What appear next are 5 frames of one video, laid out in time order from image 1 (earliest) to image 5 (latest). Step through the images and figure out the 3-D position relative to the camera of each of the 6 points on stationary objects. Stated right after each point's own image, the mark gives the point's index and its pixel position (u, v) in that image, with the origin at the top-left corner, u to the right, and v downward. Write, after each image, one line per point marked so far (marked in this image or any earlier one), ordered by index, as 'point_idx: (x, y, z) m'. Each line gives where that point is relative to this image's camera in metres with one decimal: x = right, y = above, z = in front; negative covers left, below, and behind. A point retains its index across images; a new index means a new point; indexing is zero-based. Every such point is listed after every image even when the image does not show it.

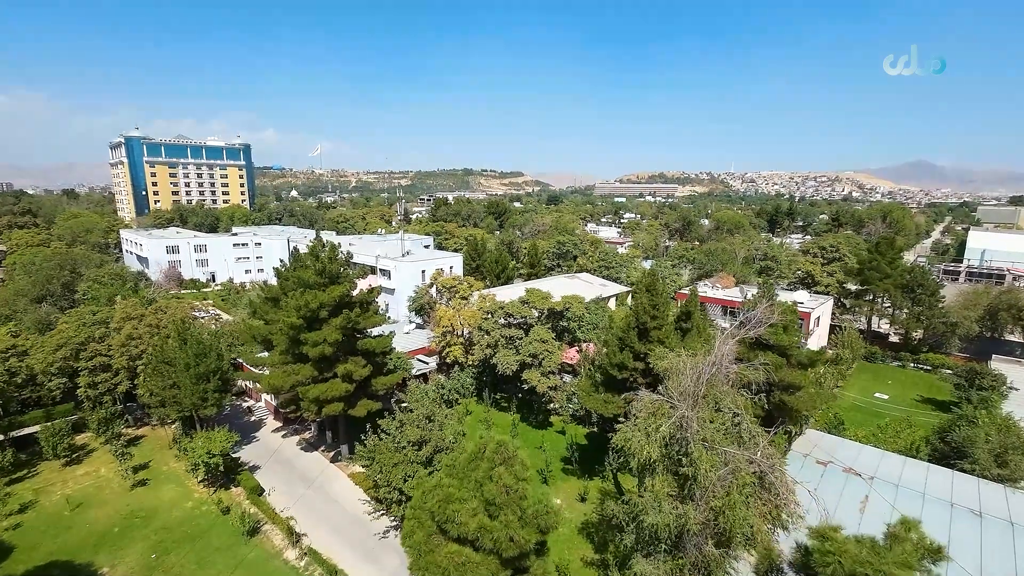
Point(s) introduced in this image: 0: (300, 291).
0: (-7.5, -0.1, +16.9) m
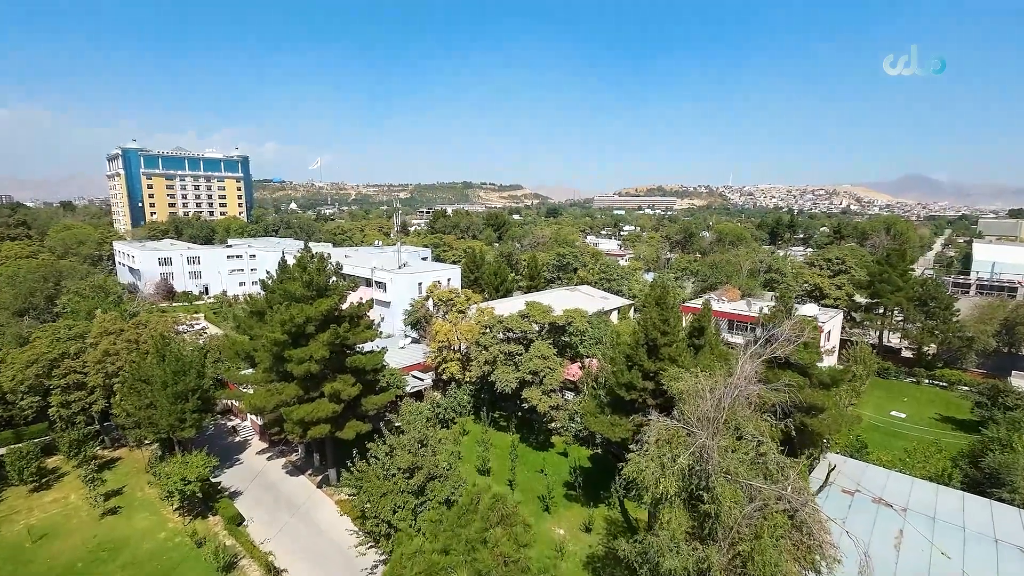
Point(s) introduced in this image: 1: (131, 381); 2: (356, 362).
0: (-7.5, -0.5, +15.9) m
1: (-13.1, -3.2, +16.5) m
2: (-5.1, -2.4, +15.7) m
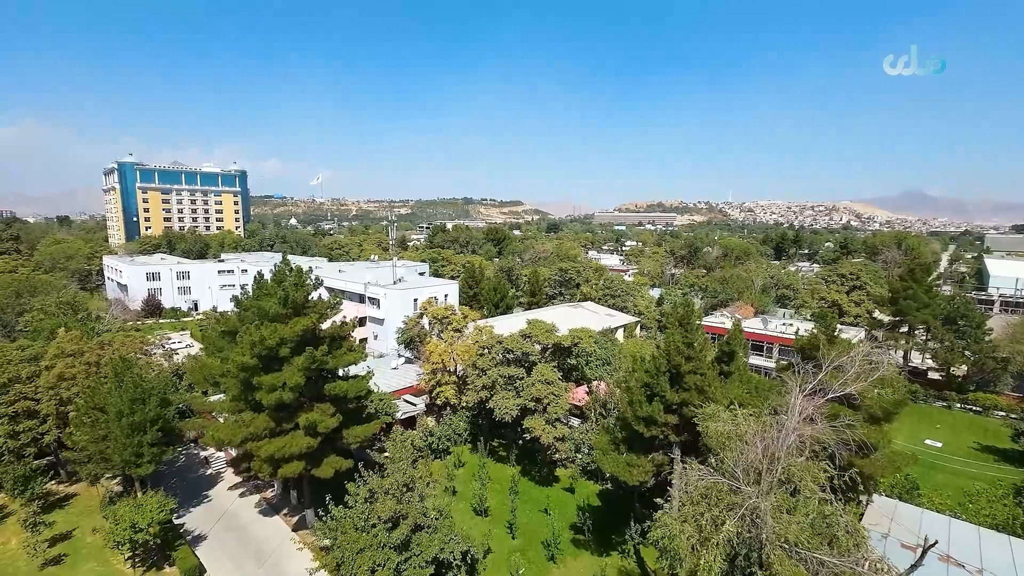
0: (-7.5, -1.0, +14.2) m
1: (-13.1, -3.7, +14.7) m
2: (-5.1, -2.9, +13.9) m
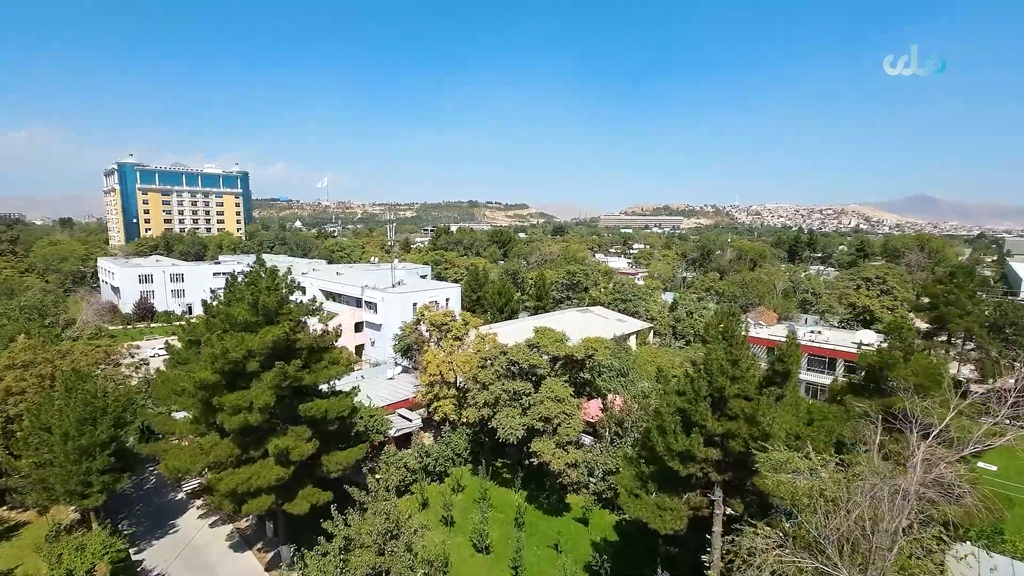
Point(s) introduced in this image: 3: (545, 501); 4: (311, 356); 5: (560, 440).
0: (-7.3, -1.1, +12.3) m
1: (-12.9, -3.8, +12.9) m
2: (-4.9, -3.0, +11.9) m
3: (+1.1, -7.1, +16.1) m
4: (-5.3, -1.8, +12.8) m
5: (+1.5, -4.7, +14.9) m
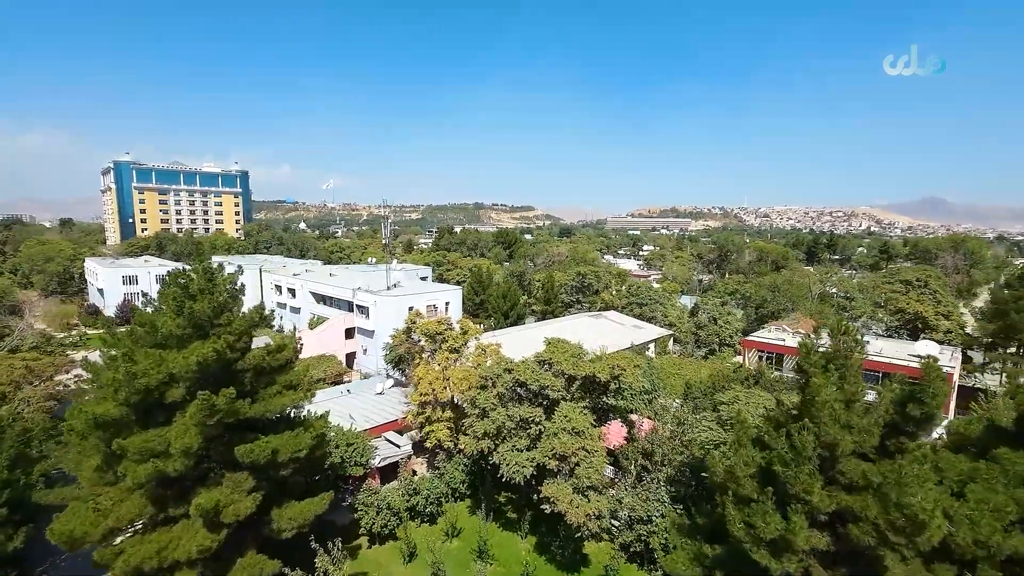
0: (-7.2, -1.2, +9.4) m
1: (-12.8, -3.8, +10.1) m
2: (-4.8, -3.1, +9.0) m
3: (+1.3, -7.2, +13.1) m
4: (-5.2, -1.9, +9.9) m
5: (+1.7, -4.8, +11.9) m
